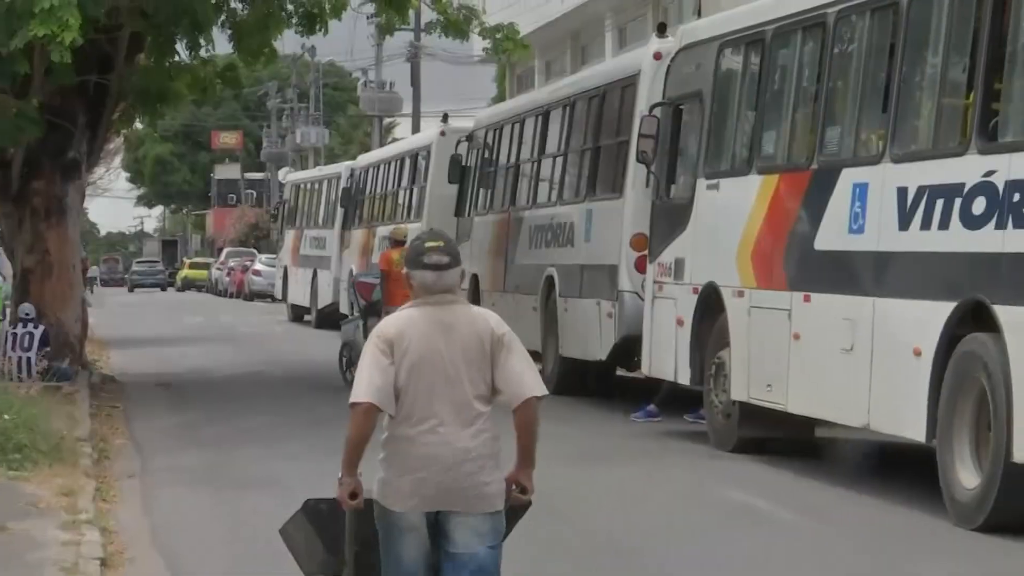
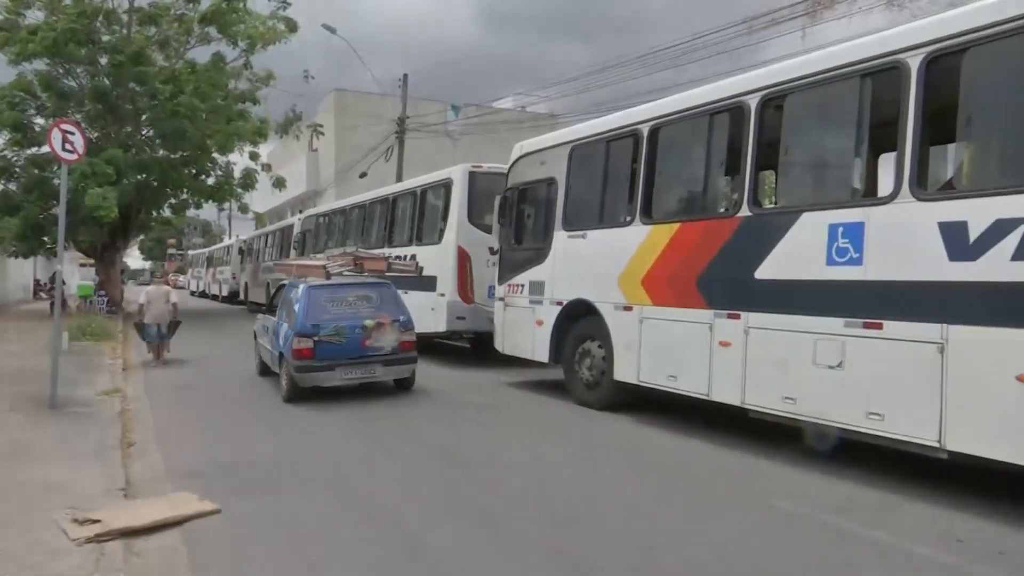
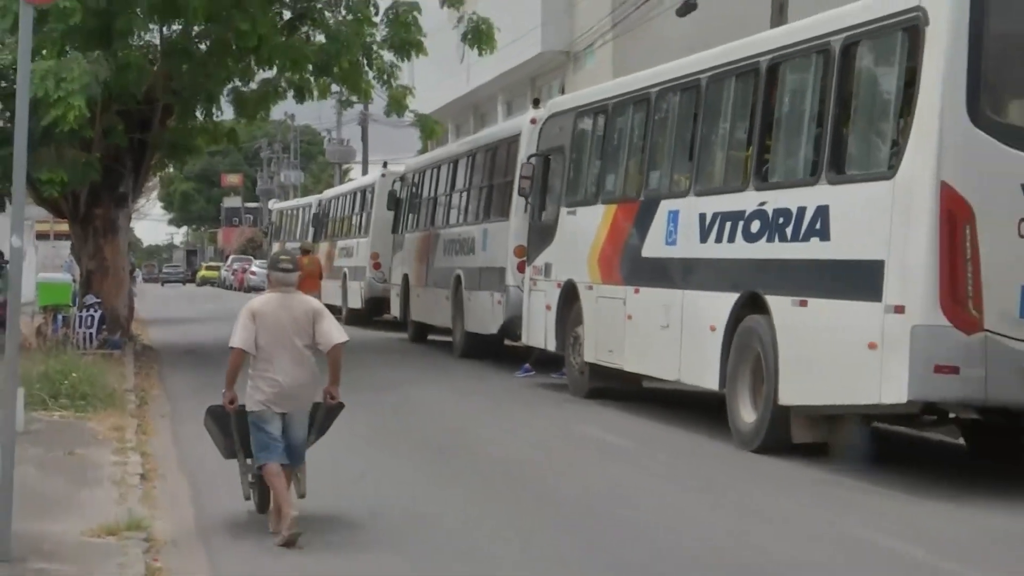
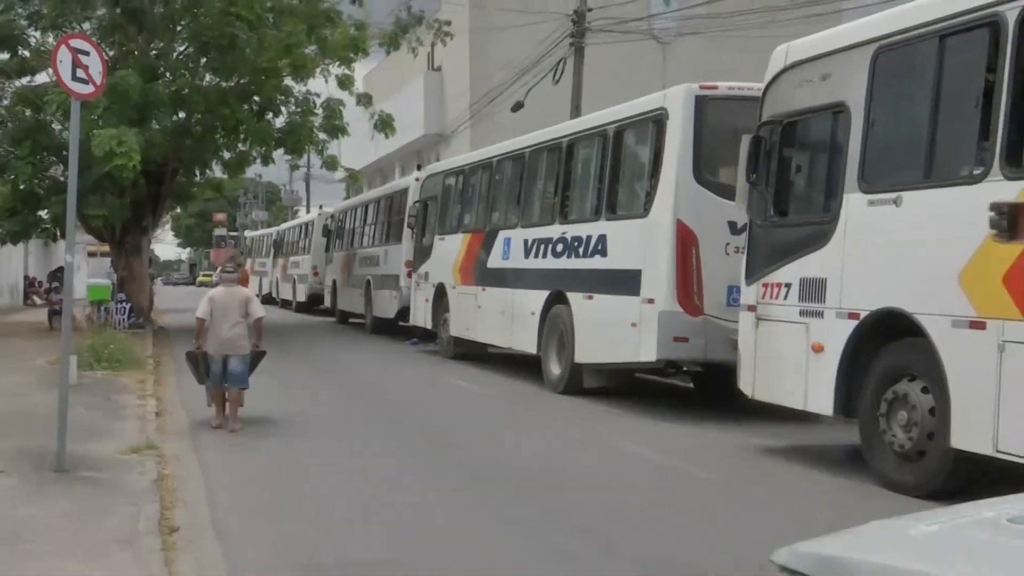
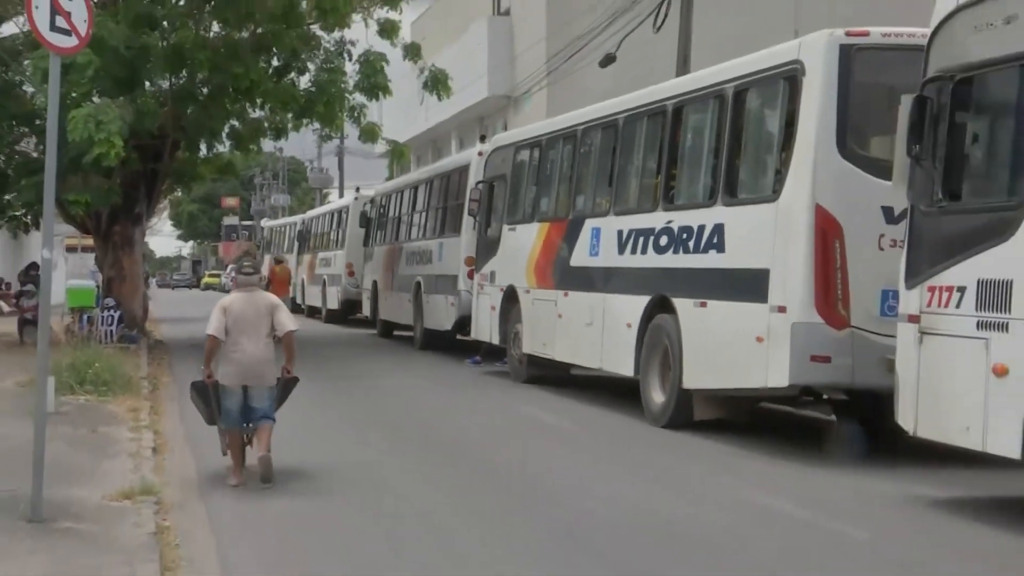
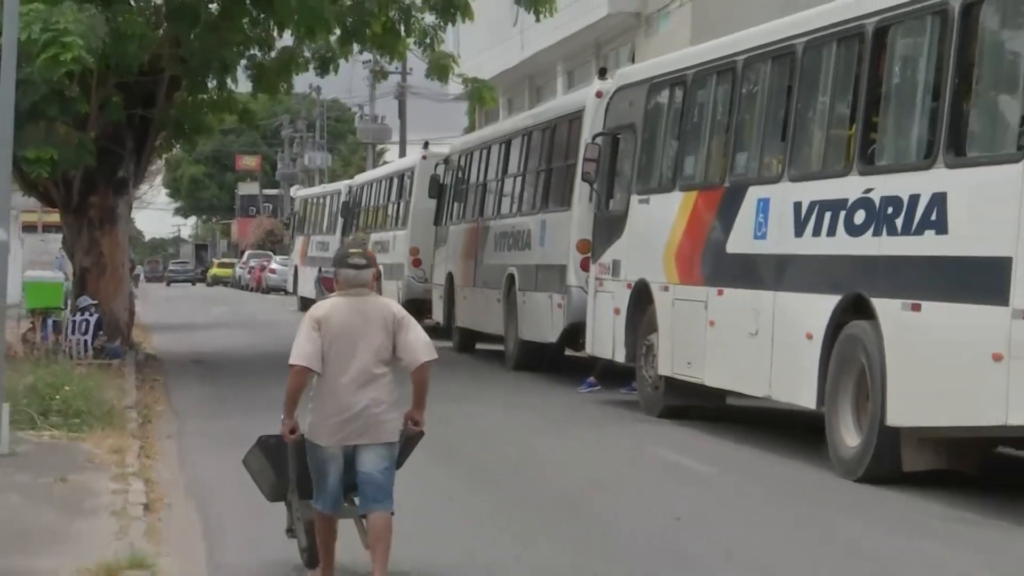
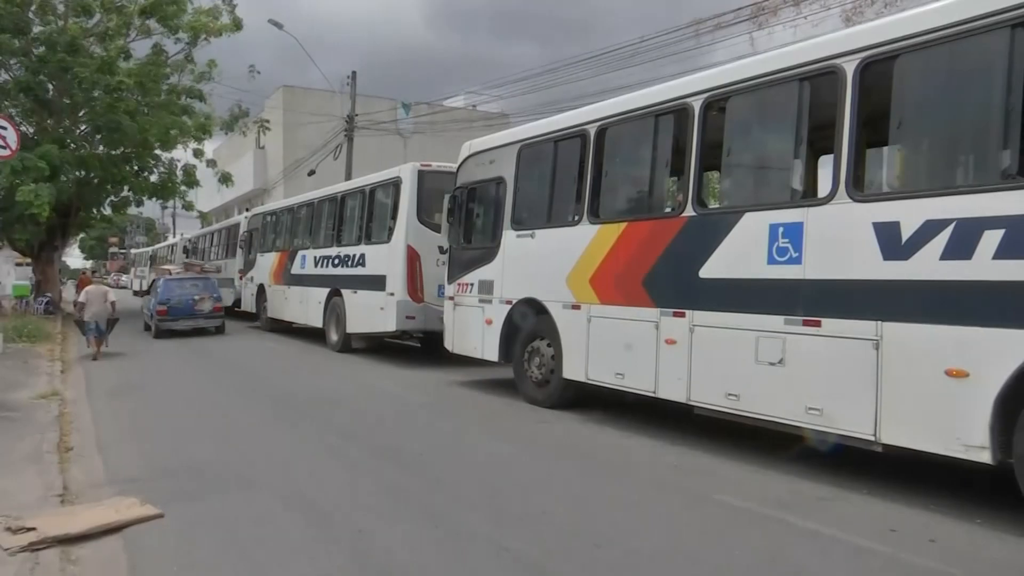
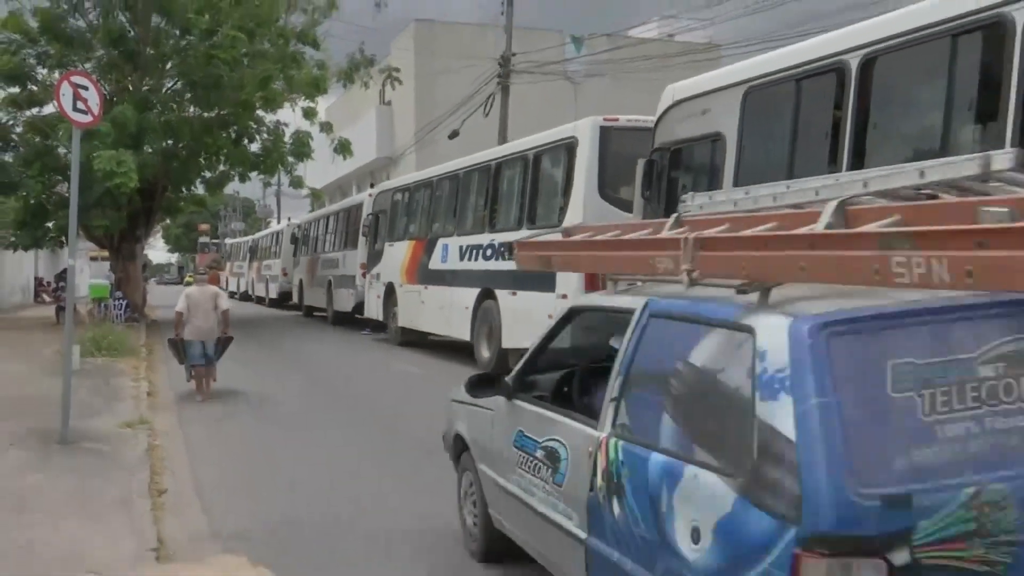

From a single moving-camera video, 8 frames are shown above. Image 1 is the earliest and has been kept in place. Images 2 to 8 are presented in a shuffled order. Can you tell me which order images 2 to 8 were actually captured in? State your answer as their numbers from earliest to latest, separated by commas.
6, 3, 5, 4, 8, 2, 7
